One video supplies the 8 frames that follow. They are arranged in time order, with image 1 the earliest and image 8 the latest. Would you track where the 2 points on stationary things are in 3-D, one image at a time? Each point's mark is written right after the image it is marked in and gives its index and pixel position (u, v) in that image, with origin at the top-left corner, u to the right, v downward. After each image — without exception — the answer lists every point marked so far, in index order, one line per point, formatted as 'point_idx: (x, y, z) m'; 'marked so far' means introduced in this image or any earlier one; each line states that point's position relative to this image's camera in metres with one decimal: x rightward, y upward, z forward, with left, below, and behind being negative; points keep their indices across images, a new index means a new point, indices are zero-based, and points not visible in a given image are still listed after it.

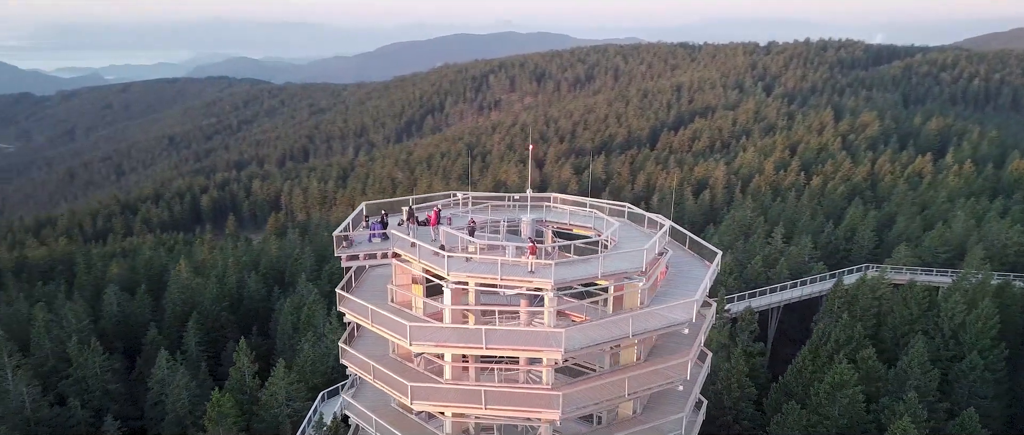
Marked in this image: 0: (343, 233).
0: (-3.7, -0.3, +18.6) m
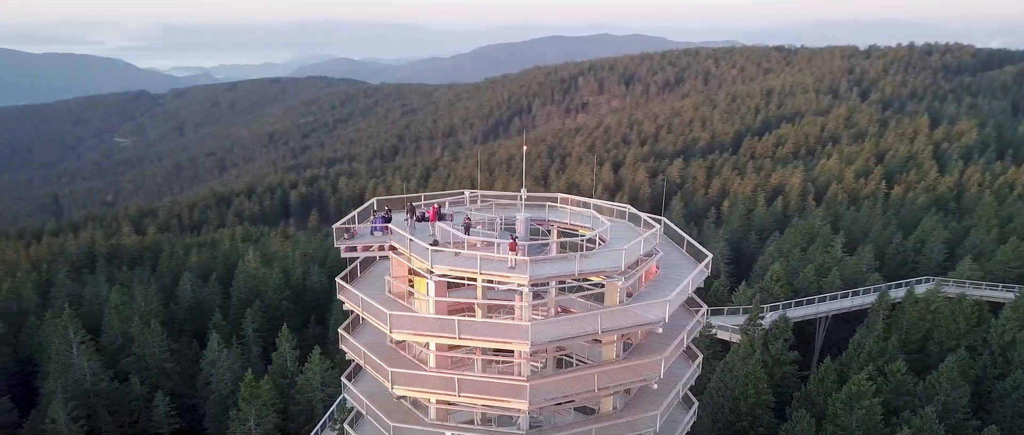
0: (-3.9, -0.2, +19.7) m
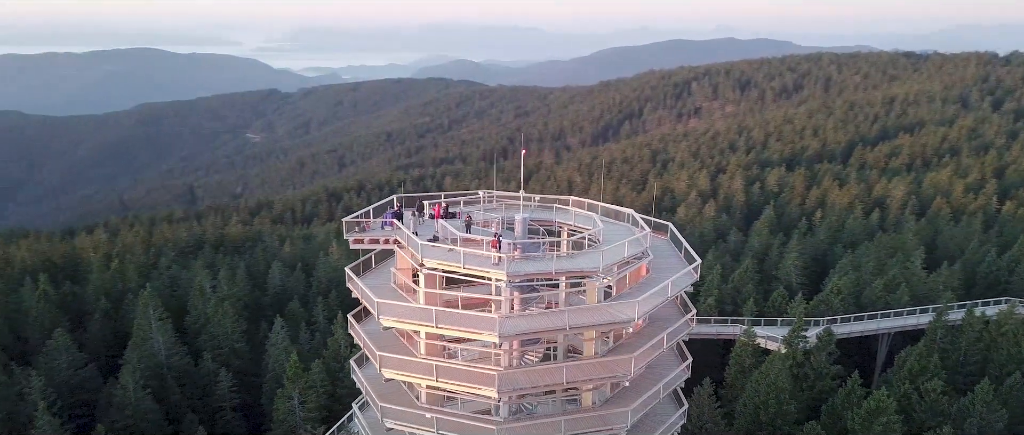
0: (-3.9, 0.0, +21.2) m
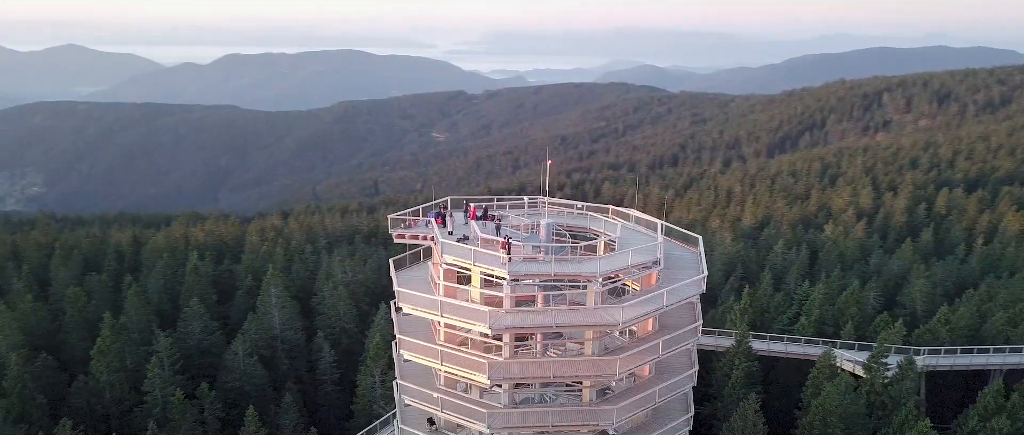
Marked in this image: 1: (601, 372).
0: (-3.0, 0.0, +23.6) m
1: (+2.0, -3.7, +19.7) m
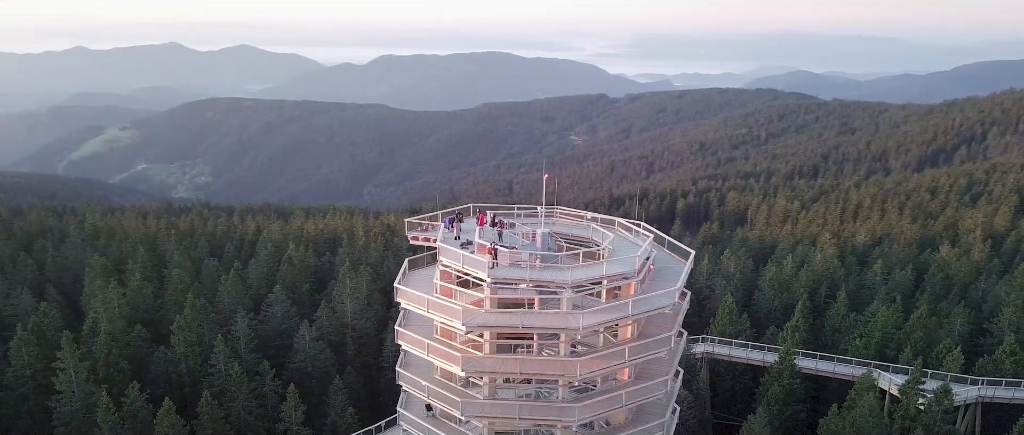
0: (-2.8, -0.1, +26.0) m
1: (+1.3, -4.0, +21.3) m
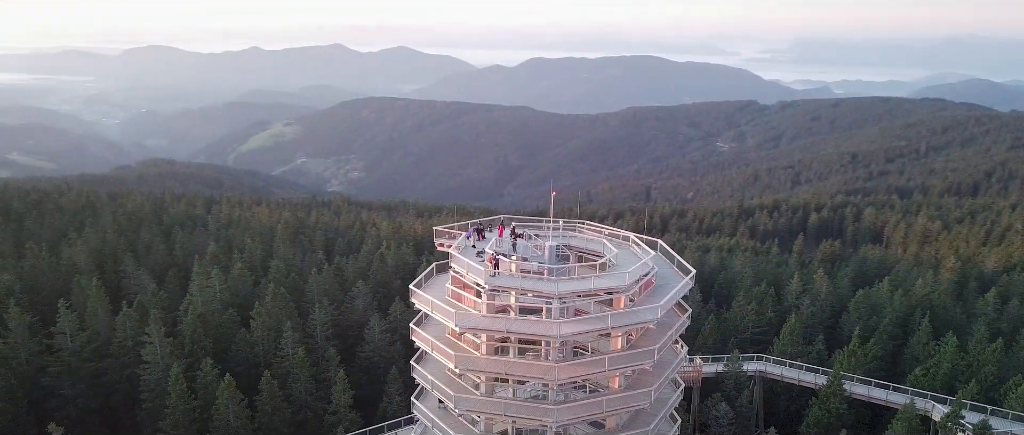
0: (-2.2, -0.4, +28.3) m
1: (+1.0, -4.4, +23.0) m
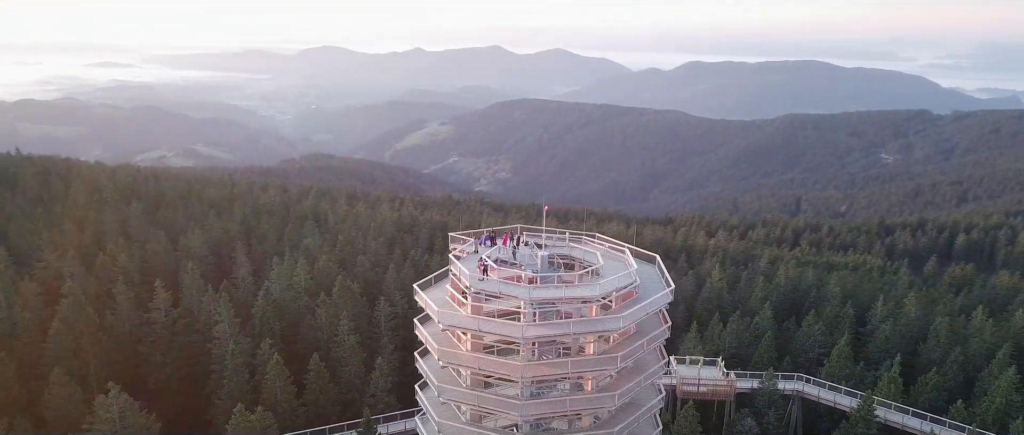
0: (-1.8, -0.6, +31.0) m
1: (+0.2, -4.8, +25.1) m
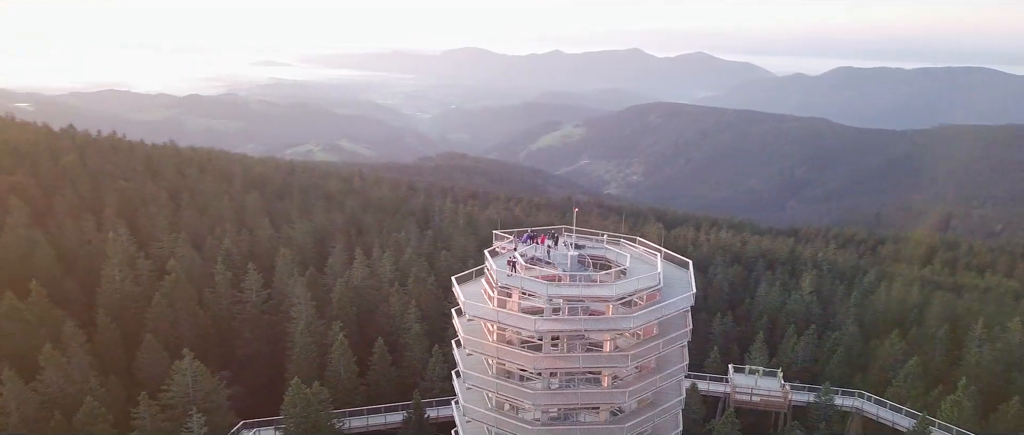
0: (-0.2, -0.6, +32.6) m
1: (+0.7, -4.8, +26.5) m
